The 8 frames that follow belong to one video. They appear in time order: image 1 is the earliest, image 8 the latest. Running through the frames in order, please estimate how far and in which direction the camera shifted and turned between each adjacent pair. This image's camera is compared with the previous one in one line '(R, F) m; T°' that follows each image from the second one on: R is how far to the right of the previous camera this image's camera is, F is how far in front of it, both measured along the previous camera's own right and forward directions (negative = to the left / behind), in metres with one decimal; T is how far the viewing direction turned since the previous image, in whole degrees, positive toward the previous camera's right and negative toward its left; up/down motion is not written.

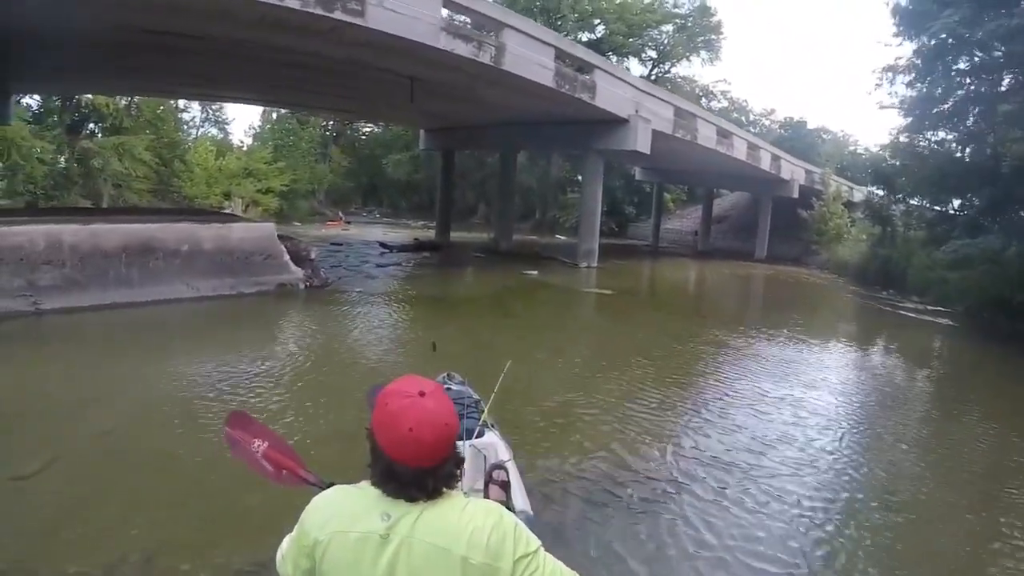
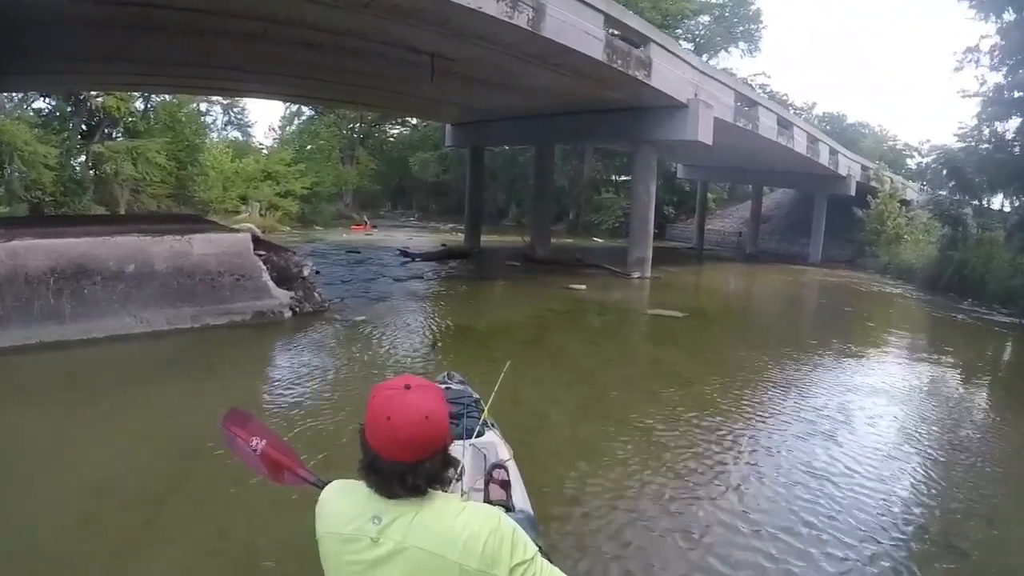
(-0.1, +1.6) m; -2°
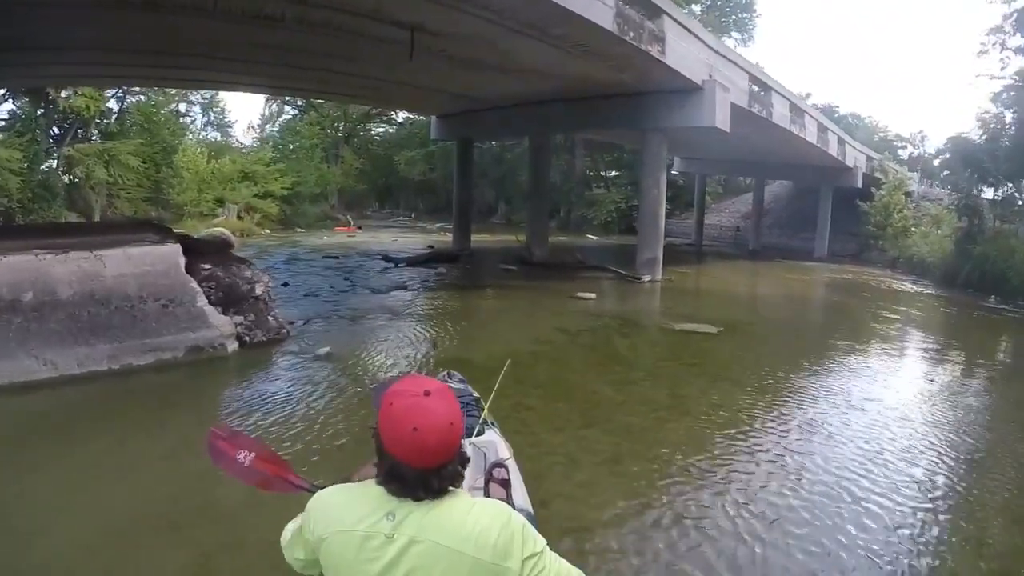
(-0.1, +1.1) m; +1°
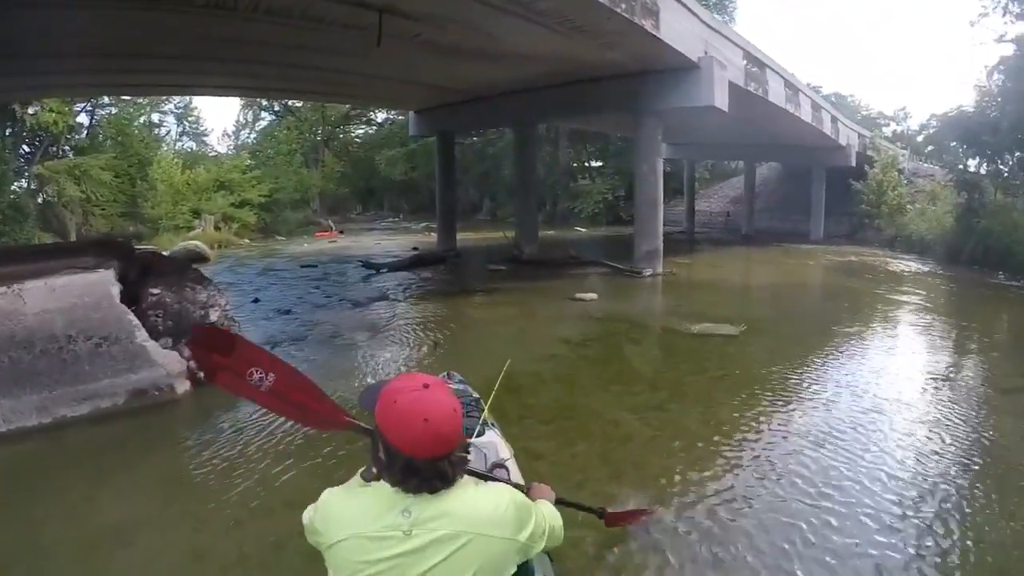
(0.0, +0.6) m; +1°
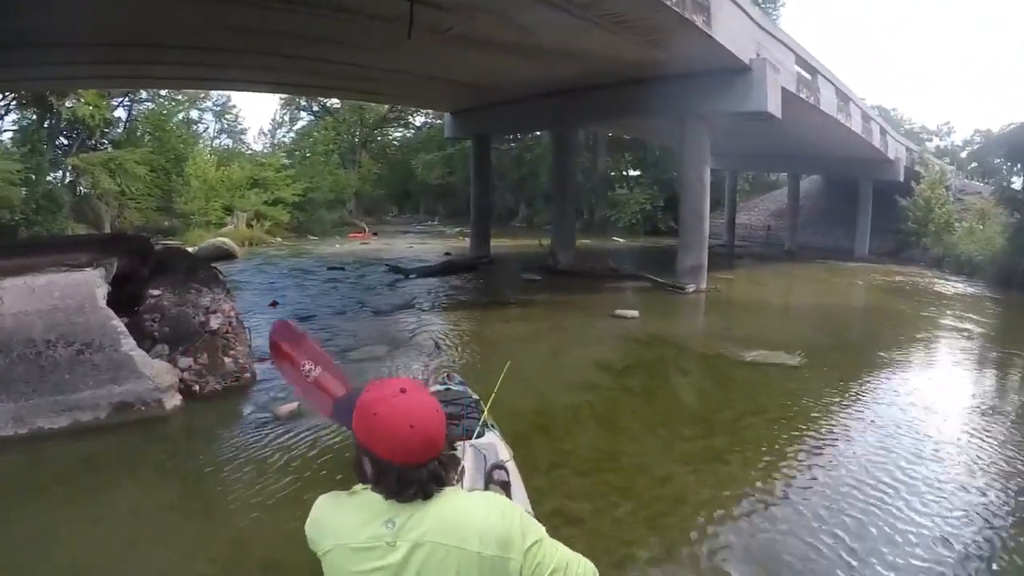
(0.0, +0.4) m; -3°
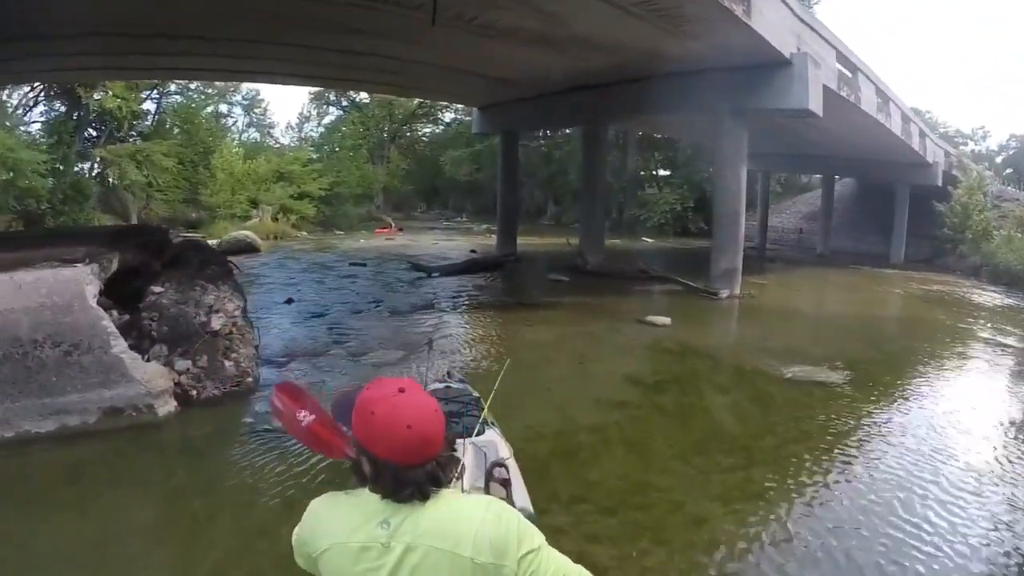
(0.0, +0.3) m; -2°
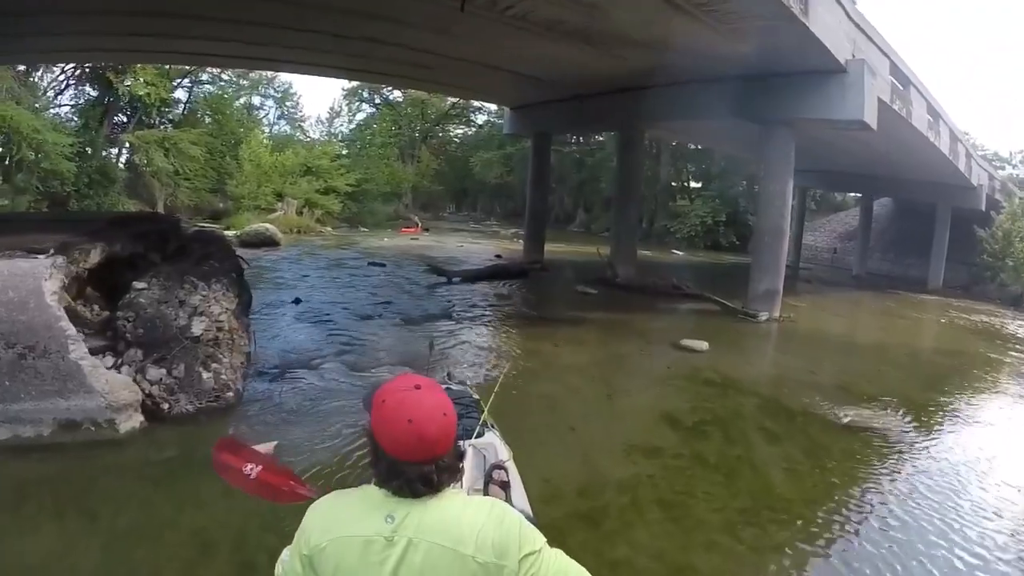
(0.0, +0.4) m; -2°
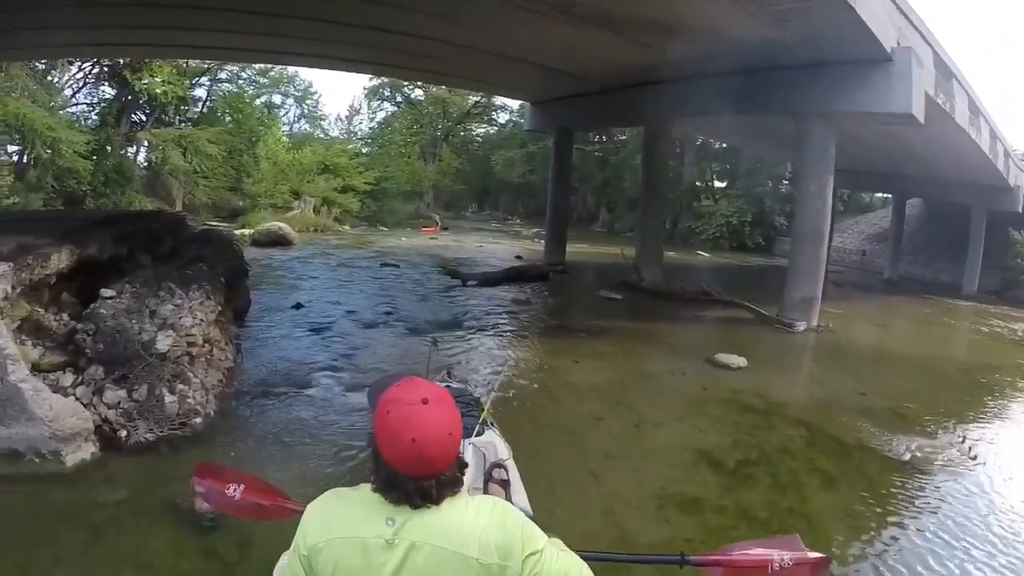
(0.0, +0.4) m; -2°
